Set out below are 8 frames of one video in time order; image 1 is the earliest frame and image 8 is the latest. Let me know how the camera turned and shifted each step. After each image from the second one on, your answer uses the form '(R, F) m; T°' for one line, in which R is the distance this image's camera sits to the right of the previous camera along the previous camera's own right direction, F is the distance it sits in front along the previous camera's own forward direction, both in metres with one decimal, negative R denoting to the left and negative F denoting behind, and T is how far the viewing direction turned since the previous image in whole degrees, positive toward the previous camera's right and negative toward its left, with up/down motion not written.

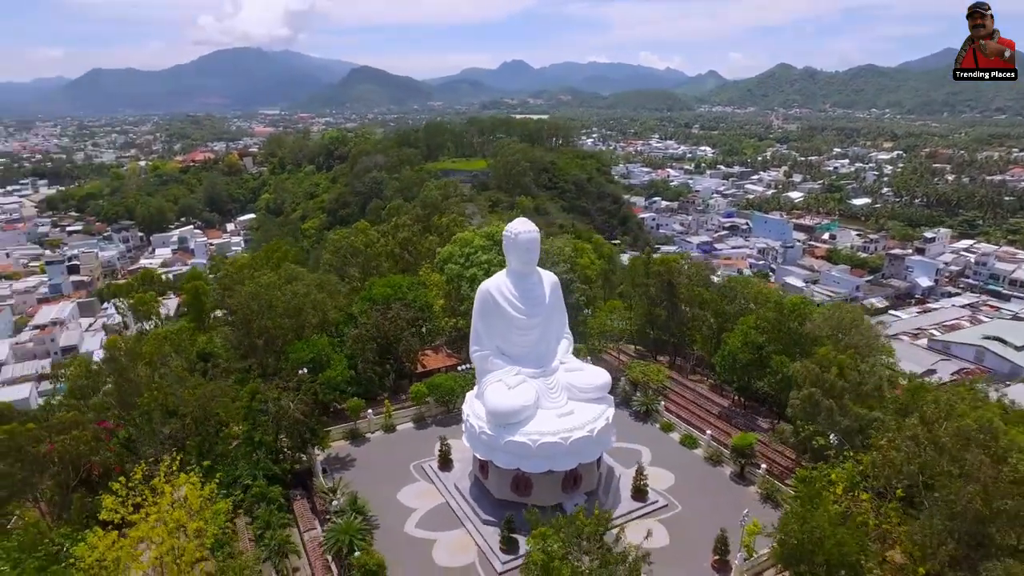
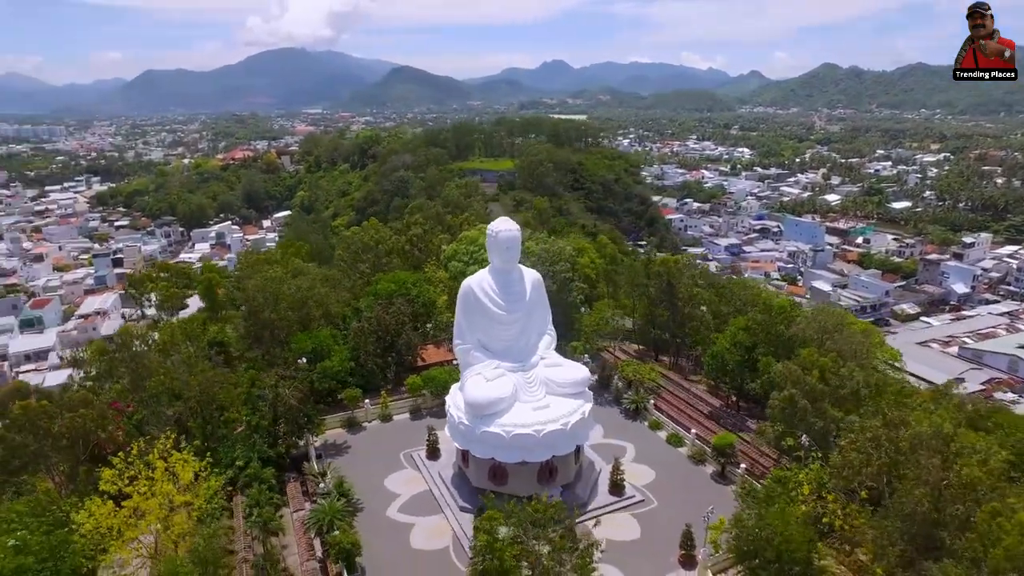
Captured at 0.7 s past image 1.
(+1.5, -0.5) m; -4°
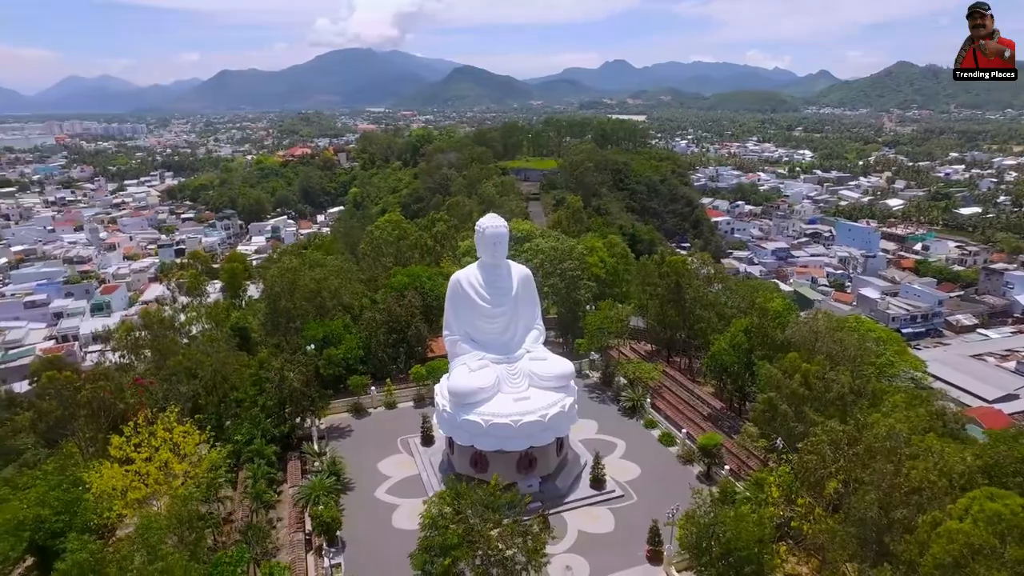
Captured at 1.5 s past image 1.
(+1.9, -0.4) m; -5°
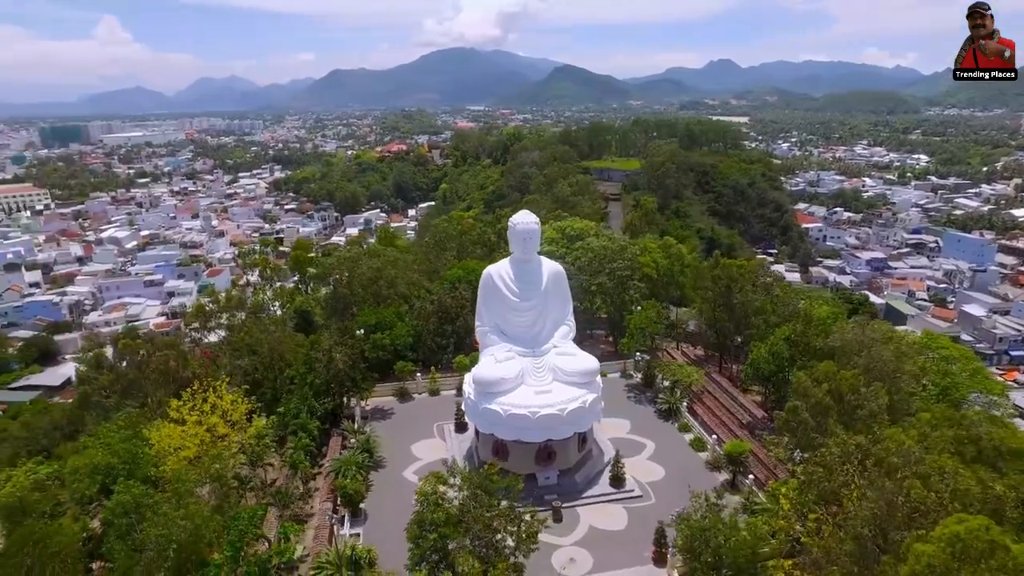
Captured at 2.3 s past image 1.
(+1.8, -0.3) m; -8°
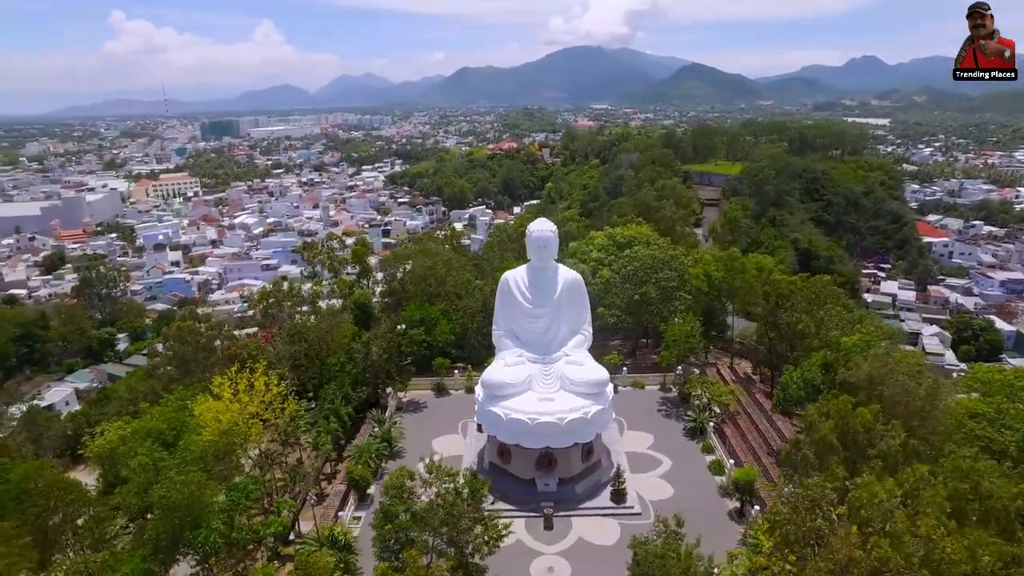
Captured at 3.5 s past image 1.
(+2.9, 0.0) m; -11°
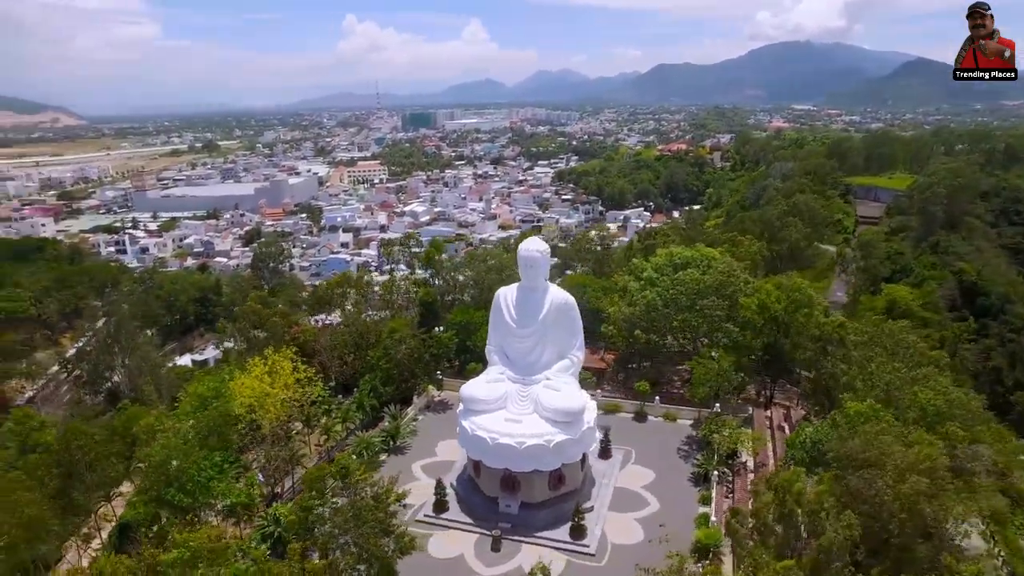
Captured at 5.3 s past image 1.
(+5.4, +0.9) m; -17°
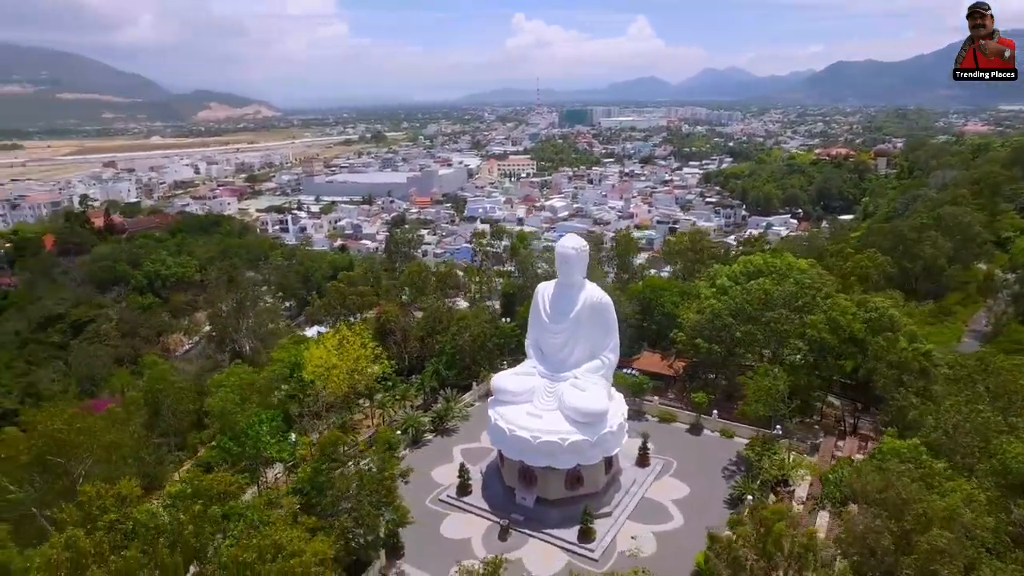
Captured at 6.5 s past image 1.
(+3.2, +0.2) m; -14°
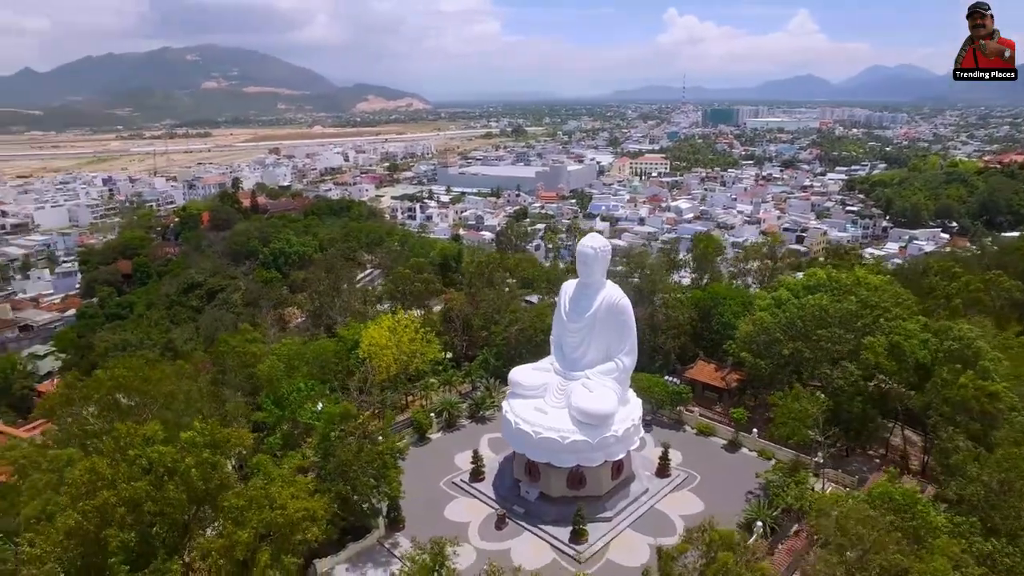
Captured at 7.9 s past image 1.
(+3.2, +0.1) m; -12°
